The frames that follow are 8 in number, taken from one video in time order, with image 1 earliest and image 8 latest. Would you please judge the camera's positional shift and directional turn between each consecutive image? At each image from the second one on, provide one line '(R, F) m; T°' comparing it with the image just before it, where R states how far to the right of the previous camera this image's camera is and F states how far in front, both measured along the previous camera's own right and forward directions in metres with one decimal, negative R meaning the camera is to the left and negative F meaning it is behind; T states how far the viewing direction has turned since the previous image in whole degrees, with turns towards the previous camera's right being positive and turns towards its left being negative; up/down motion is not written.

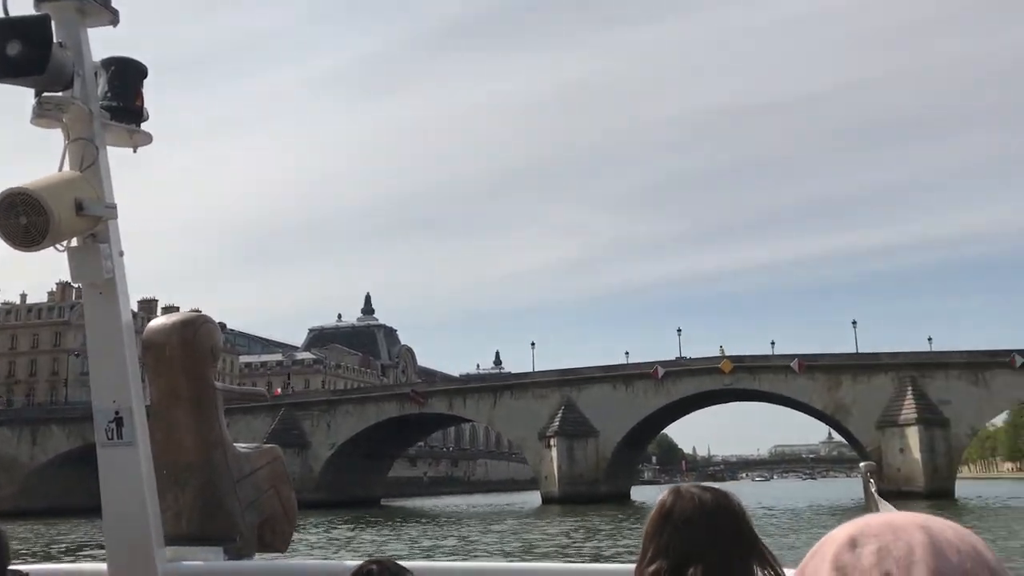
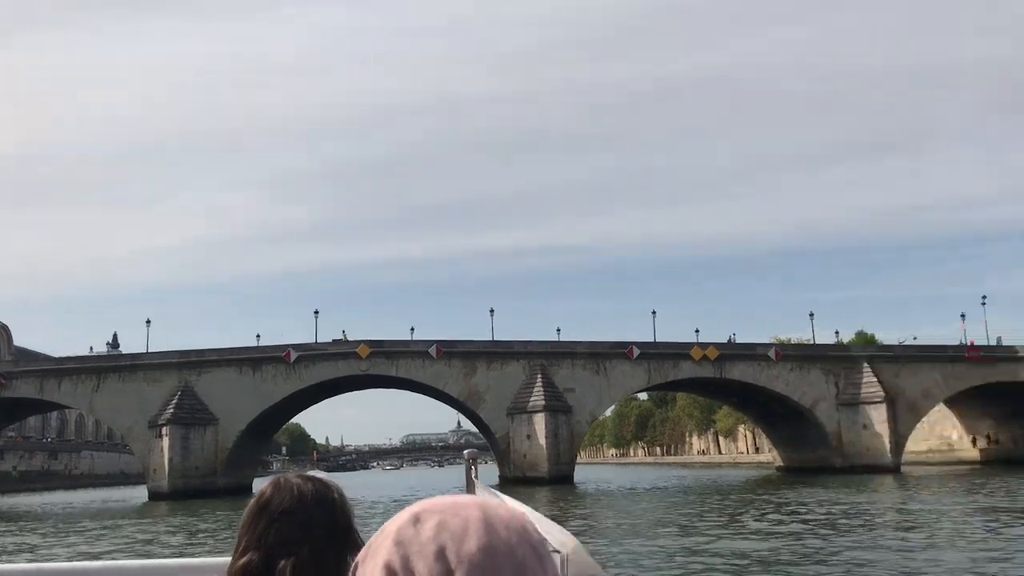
(+9.4, +1.9) m; -53°
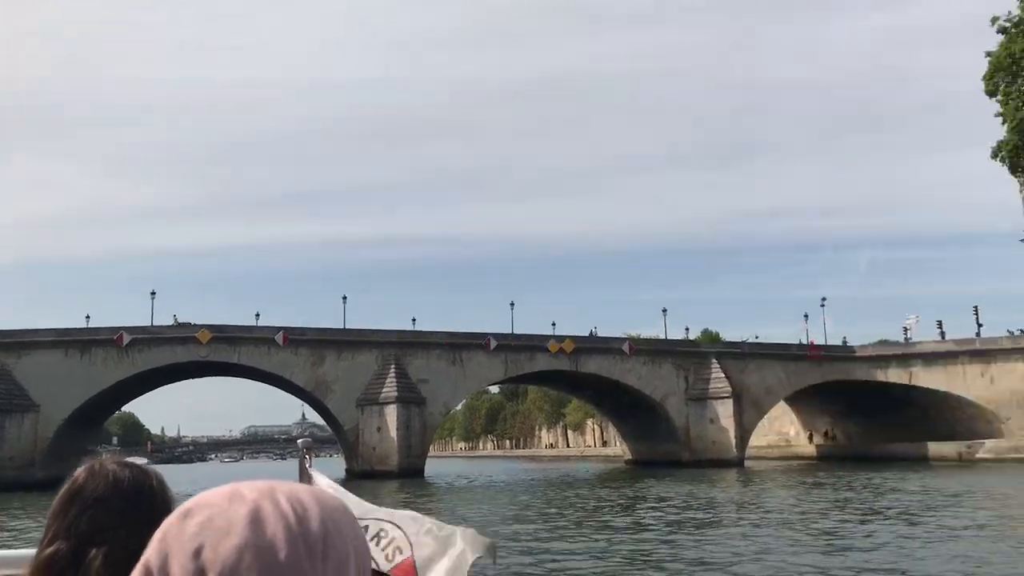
(0.0, +0.4) m; +8°
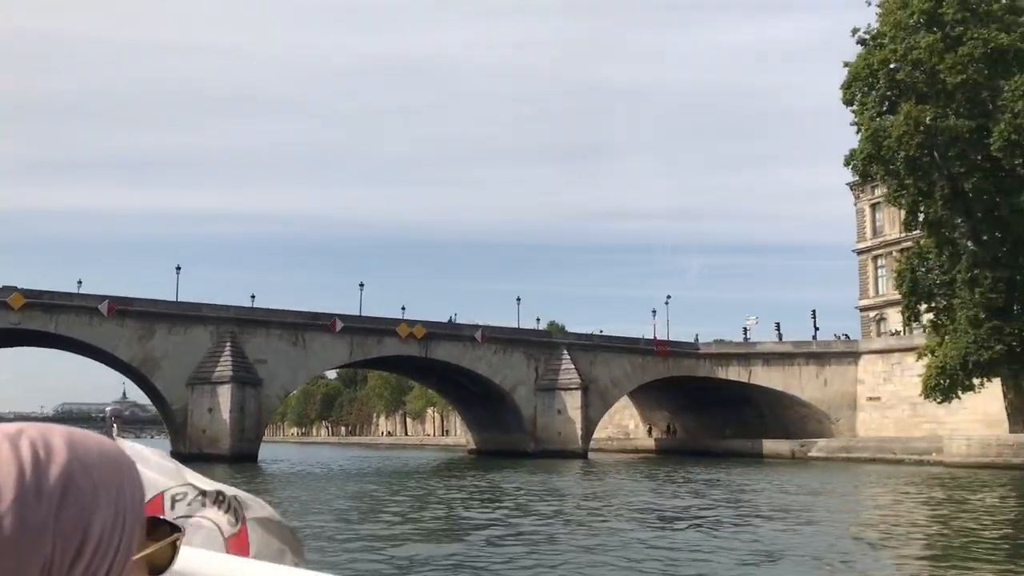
(-0.1, +0.5) m; +9°
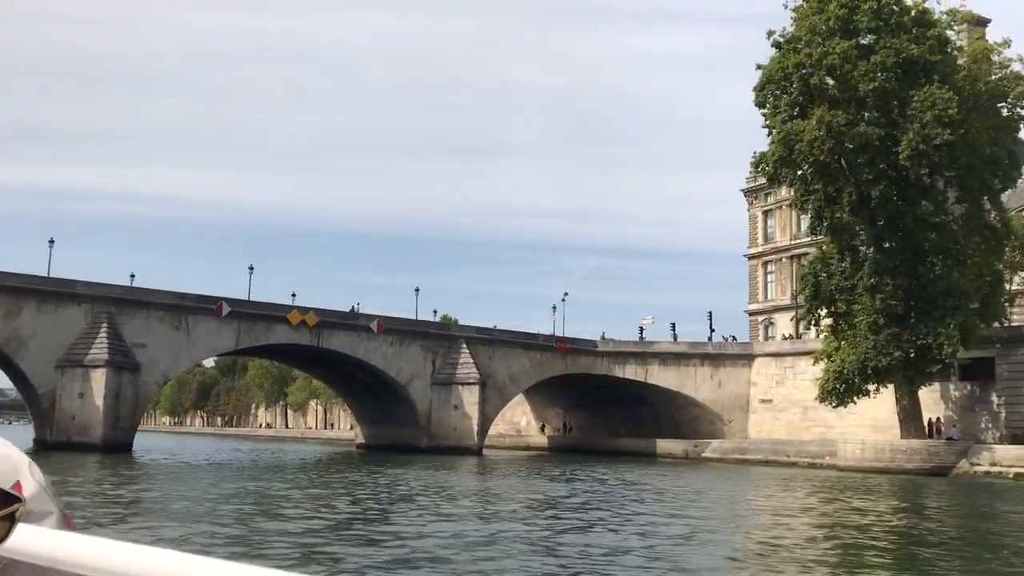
(-0.2, +0.4) m; +7°
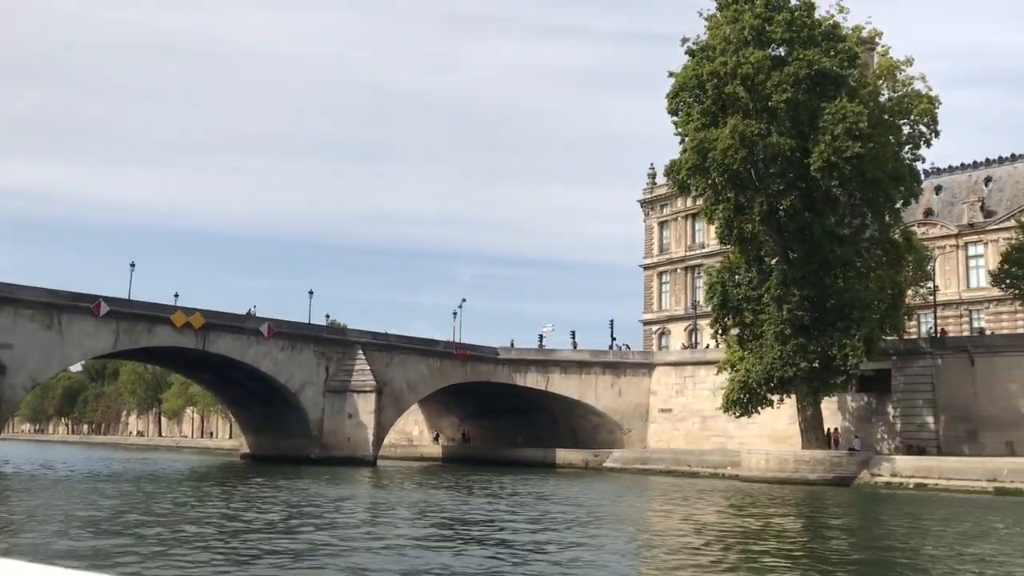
(-0.3, +0.5) m; +7°
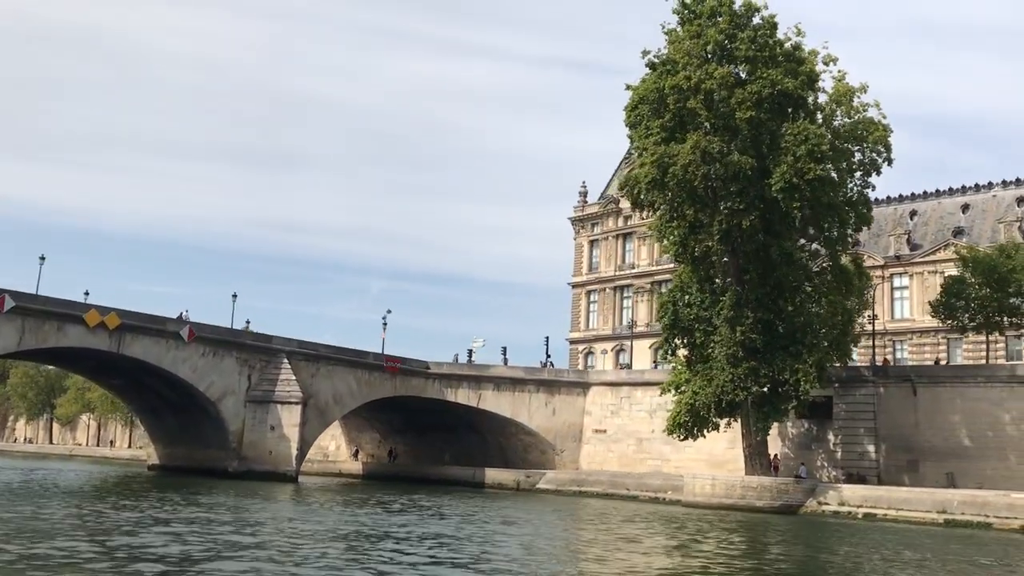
(-0.4, +0.5) m; +5°
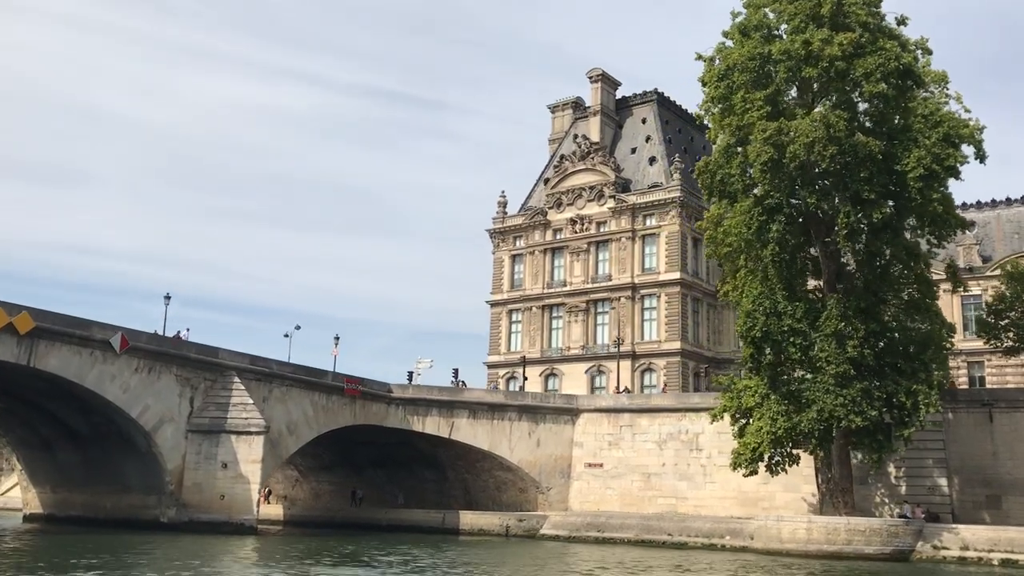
(-2.5, +2.5) m; +12°
